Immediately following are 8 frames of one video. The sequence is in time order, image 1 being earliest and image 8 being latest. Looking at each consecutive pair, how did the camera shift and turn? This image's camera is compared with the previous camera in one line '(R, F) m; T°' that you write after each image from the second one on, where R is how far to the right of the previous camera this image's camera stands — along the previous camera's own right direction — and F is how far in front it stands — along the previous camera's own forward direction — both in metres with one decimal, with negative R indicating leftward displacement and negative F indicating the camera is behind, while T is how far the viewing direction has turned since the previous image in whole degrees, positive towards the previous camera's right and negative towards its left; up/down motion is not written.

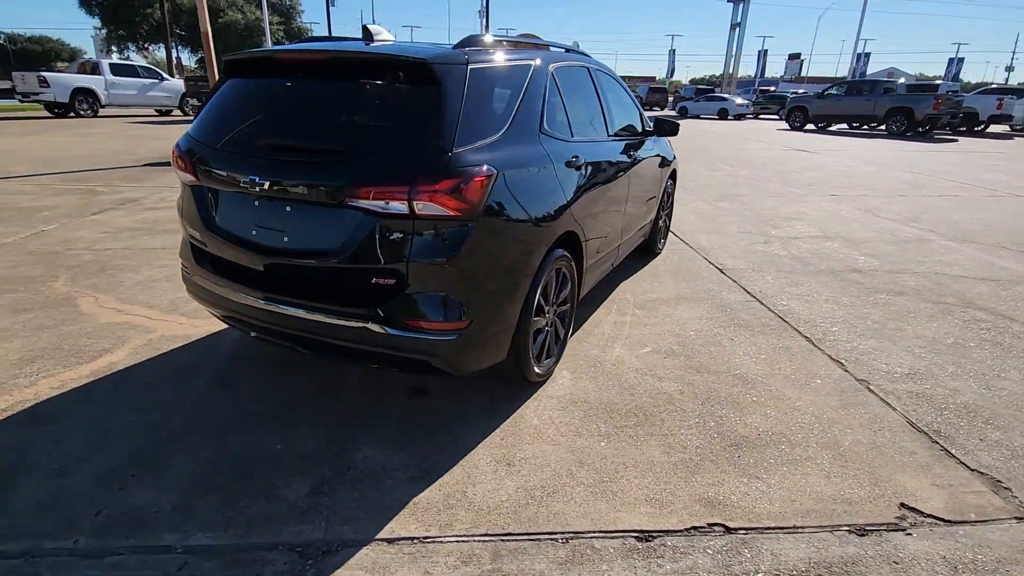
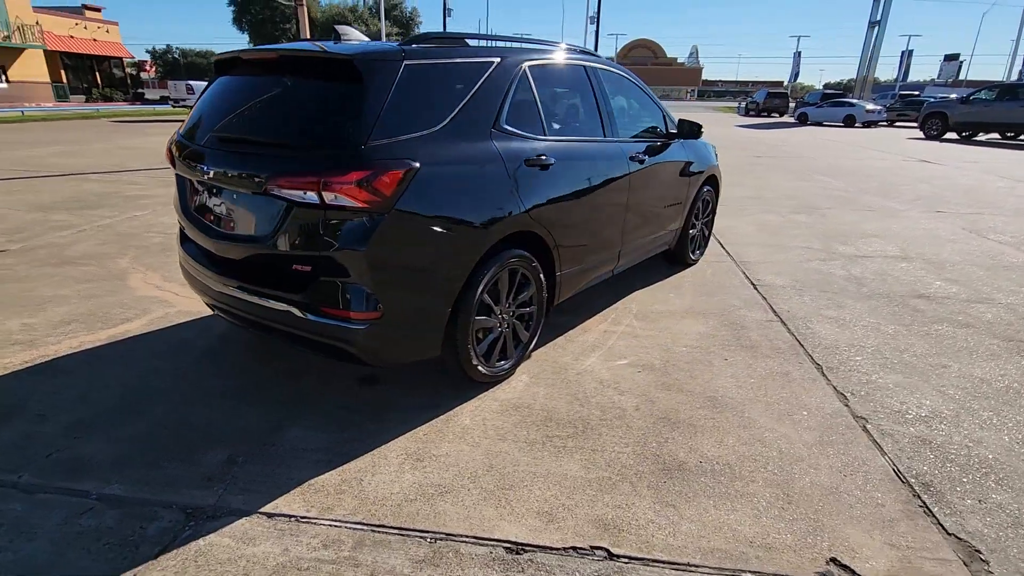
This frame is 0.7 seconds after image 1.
(+0.8, +0.1) m; -11°
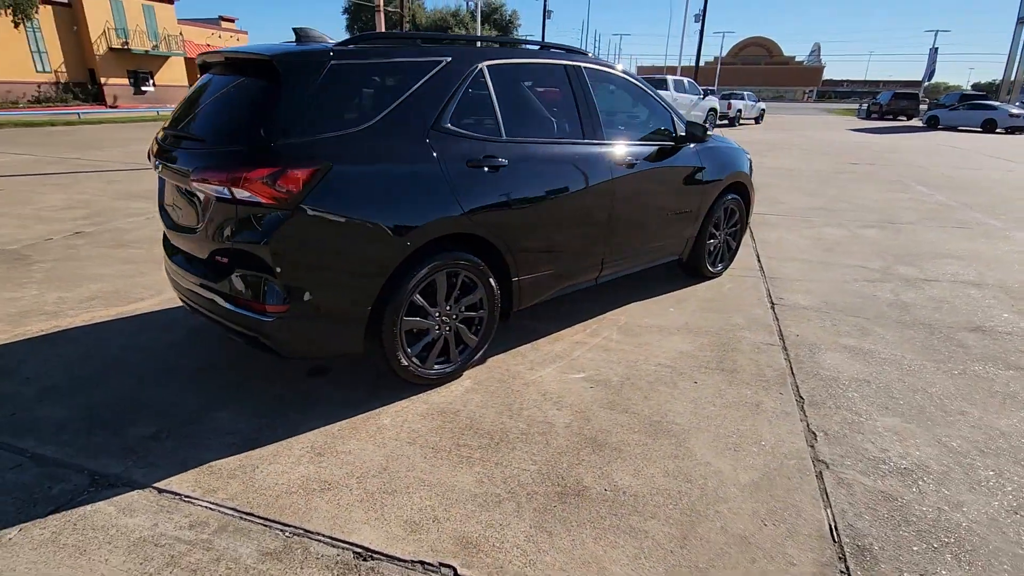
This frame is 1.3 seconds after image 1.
(+0.8, +0.1) m; -10°
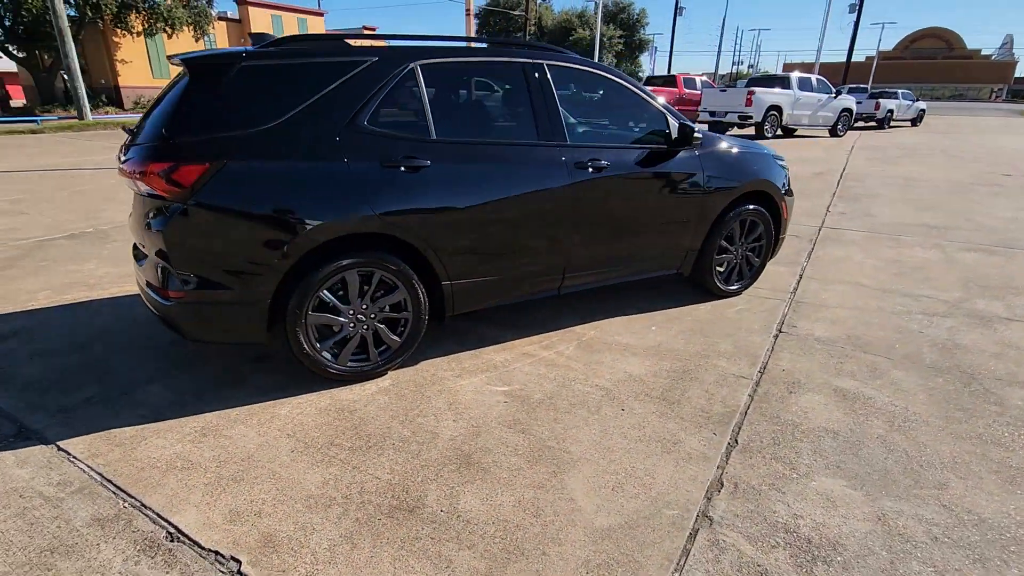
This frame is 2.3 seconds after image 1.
(+1.1, +0.2) m; -12°
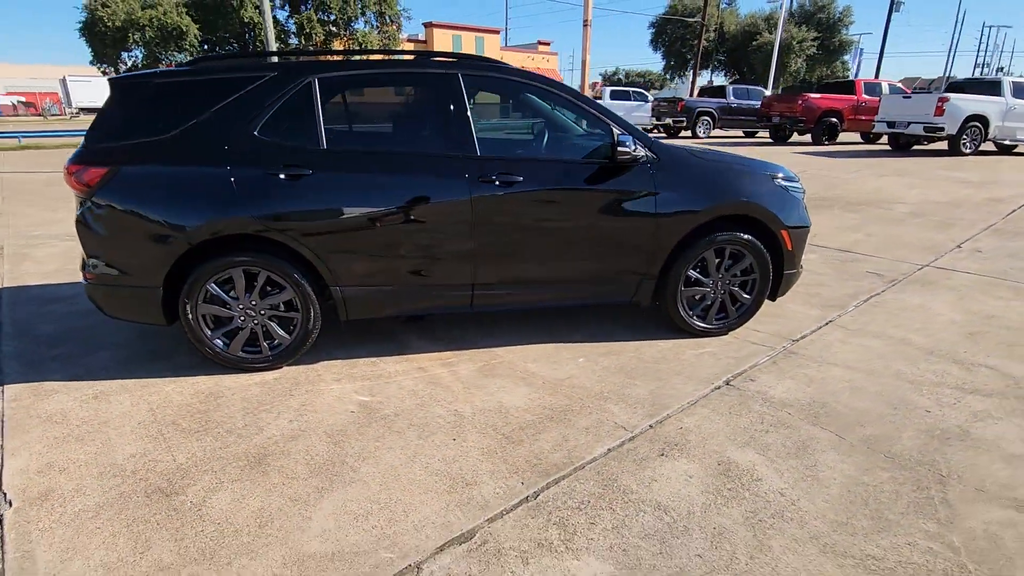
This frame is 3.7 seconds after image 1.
(+1.6, +0.4) m; -17°
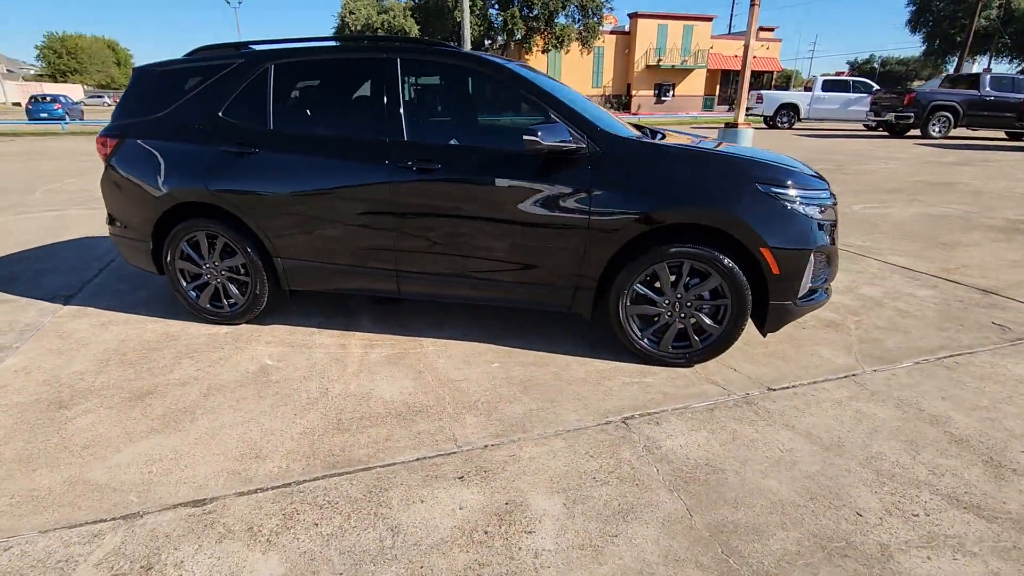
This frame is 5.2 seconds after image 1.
(+1.7, +0.5) m; -20°
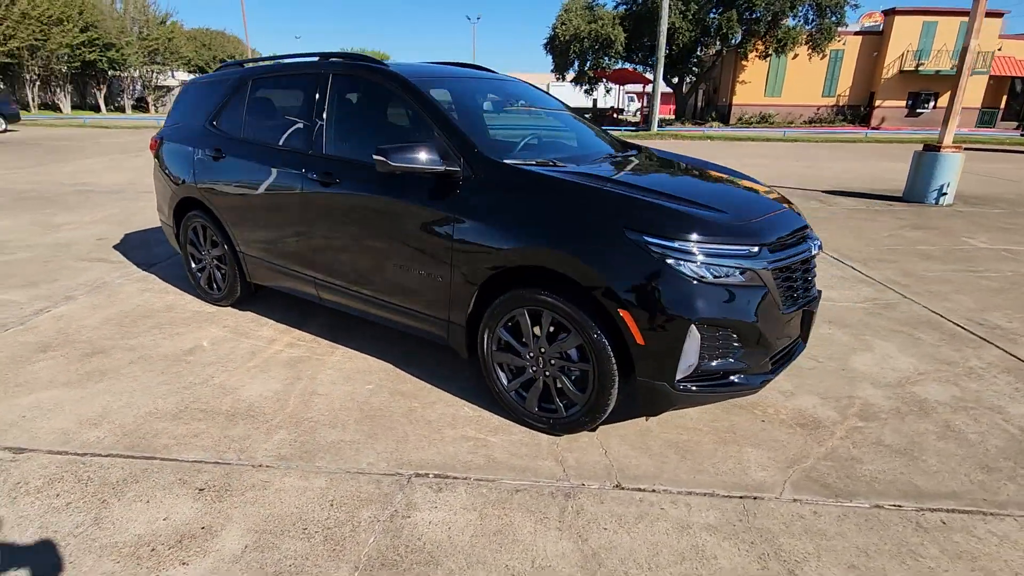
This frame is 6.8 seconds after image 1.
(+1.8, +0.6) m; -21°
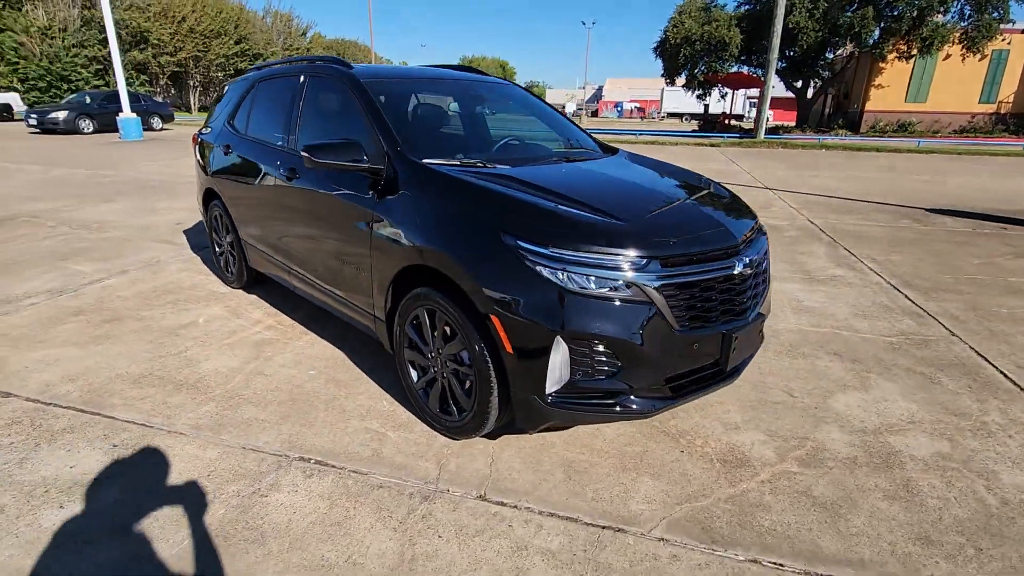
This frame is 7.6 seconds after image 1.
(+1.0, +0.1) m; -11°
